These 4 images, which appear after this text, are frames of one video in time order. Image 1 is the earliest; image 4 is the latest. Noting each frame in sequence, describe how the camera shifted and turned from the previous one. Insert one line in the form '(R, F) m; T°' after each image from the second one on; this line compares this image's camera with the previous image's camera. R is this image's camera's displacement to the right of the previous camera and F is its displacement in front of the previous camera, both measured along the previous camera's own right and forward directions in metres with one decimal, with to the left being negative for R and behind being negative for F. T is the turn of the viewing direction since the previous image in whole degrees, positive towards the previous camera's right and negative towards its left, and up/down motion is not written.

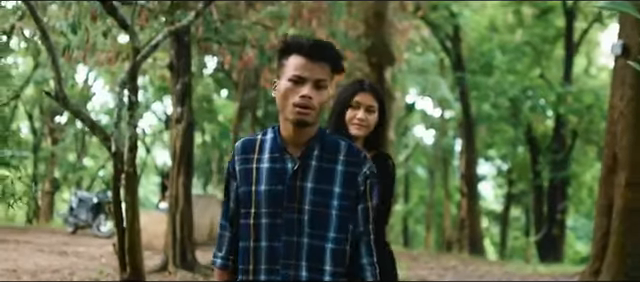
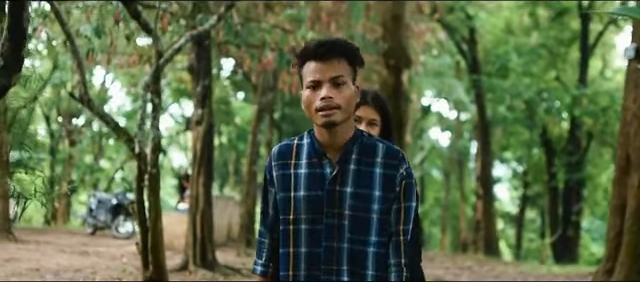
(0.0, -0.2) m; -1°
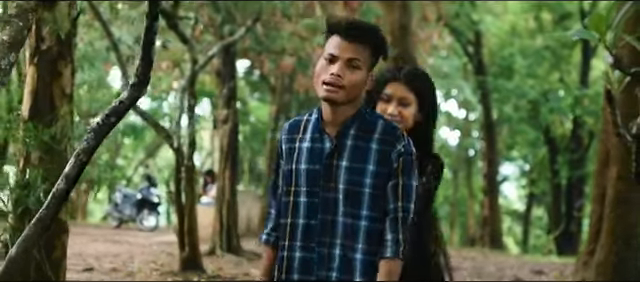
(-0.1, -1.4) m; -1°
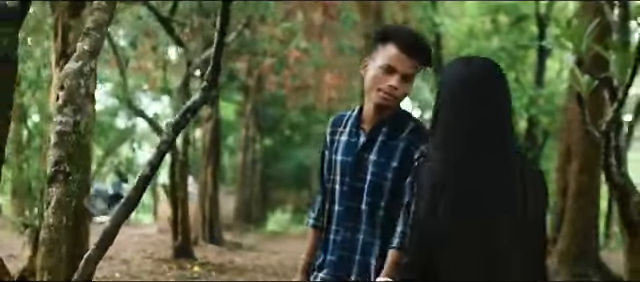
(-0.4, -0.9) m; +2°
